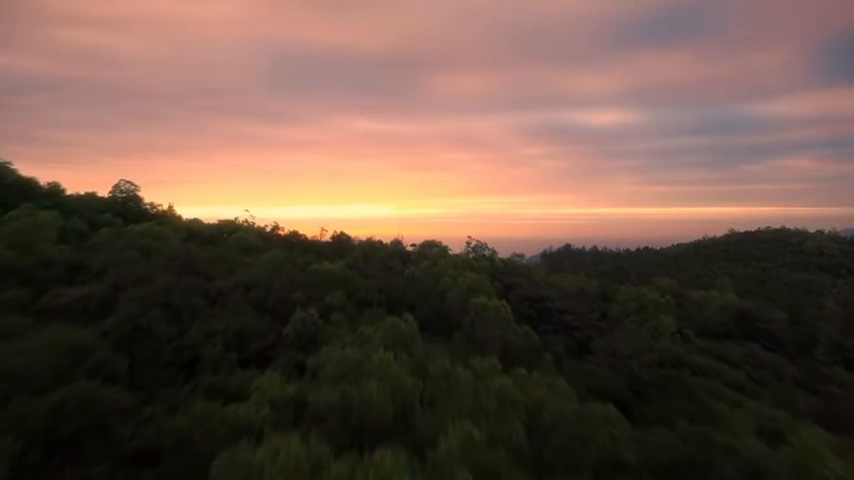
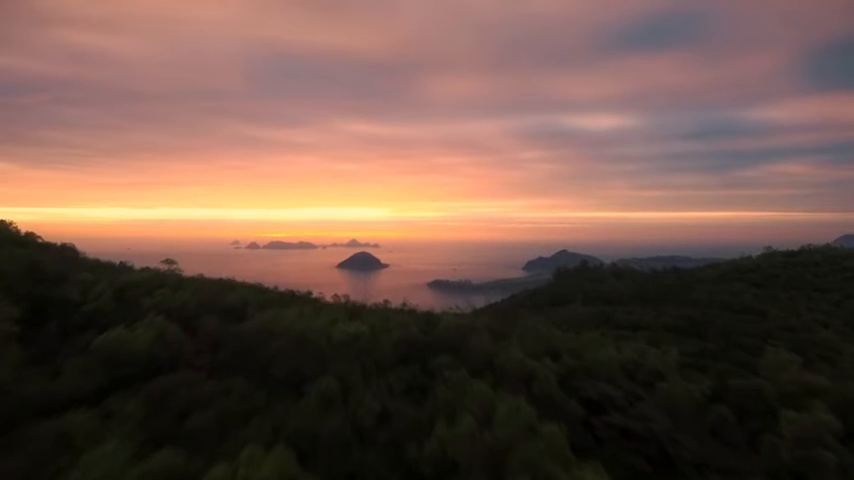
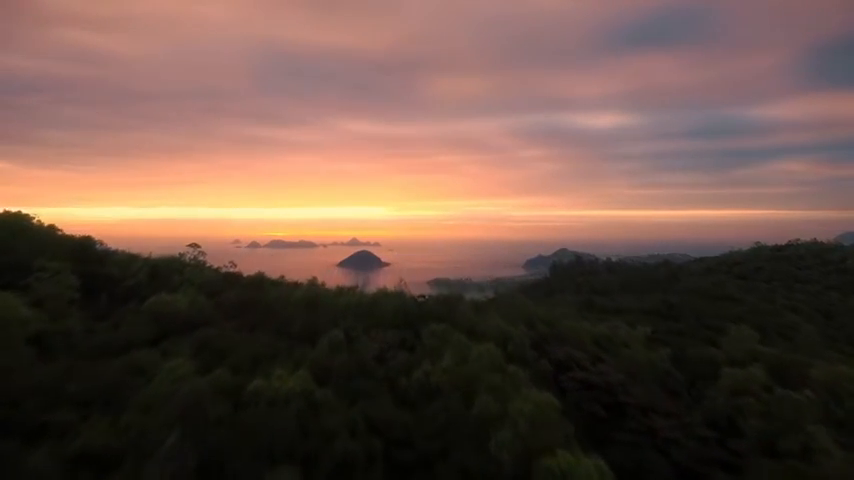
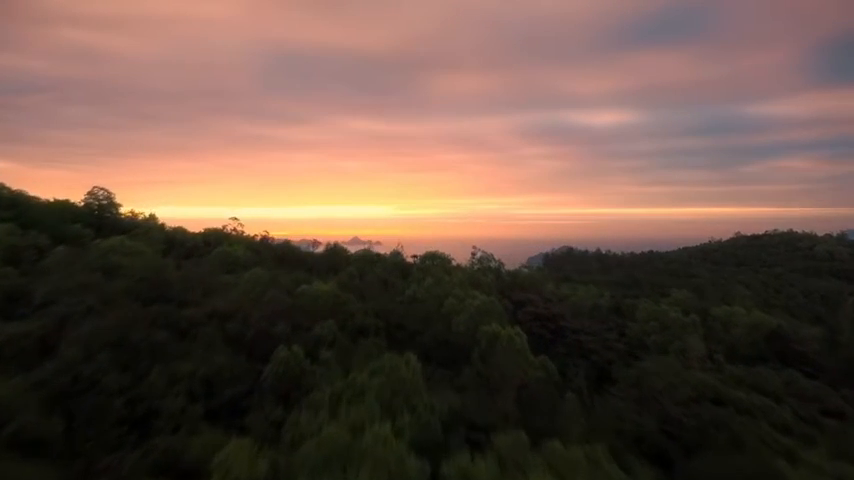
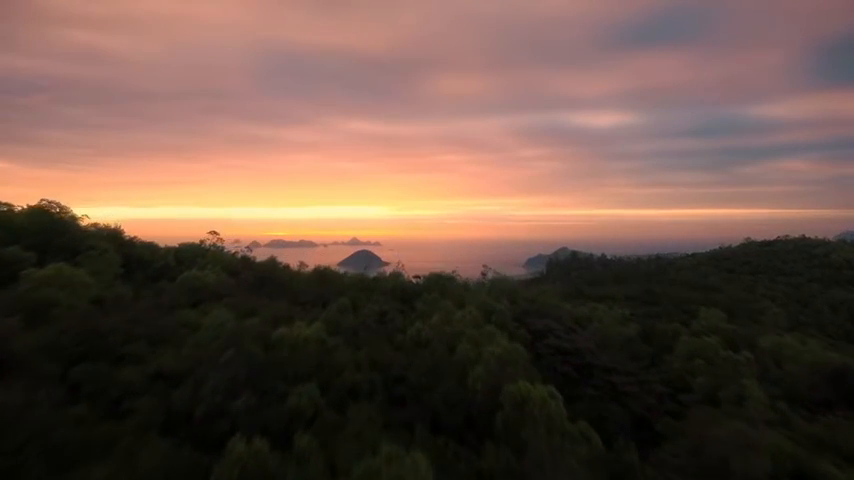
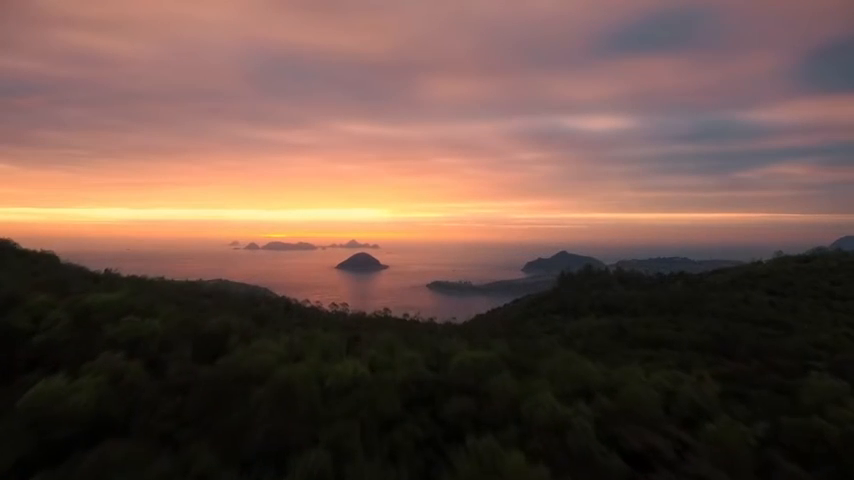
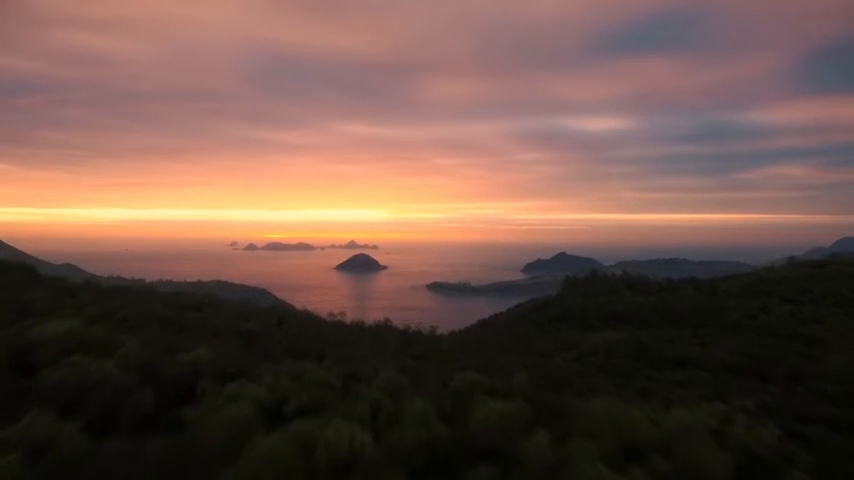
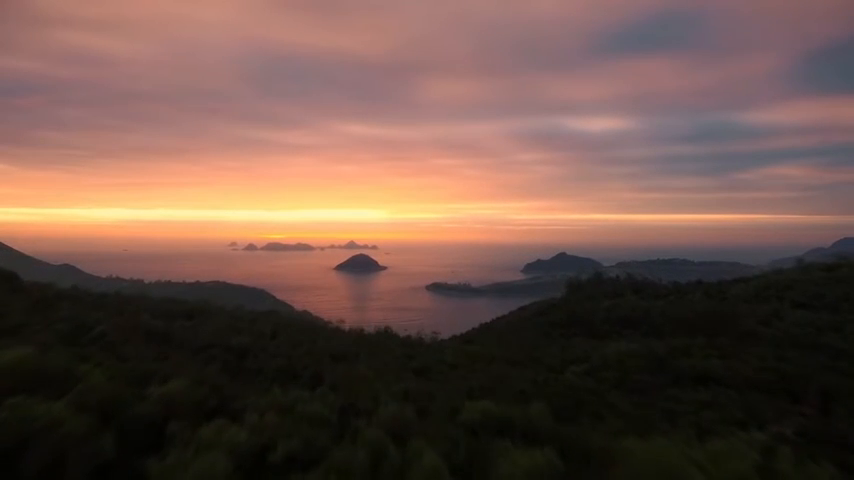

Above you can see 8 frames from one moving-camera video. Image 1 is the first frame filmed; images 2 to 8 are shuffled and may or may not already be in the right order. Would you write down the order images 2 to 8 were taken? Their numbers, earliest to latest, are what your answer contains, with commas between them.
4, 5, 3, 2, 6, 7, 8
